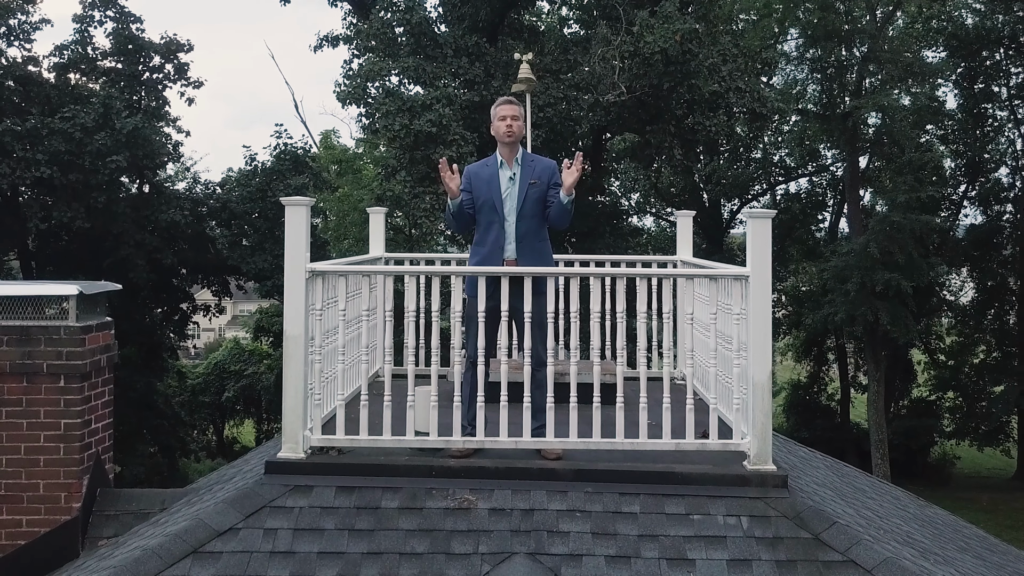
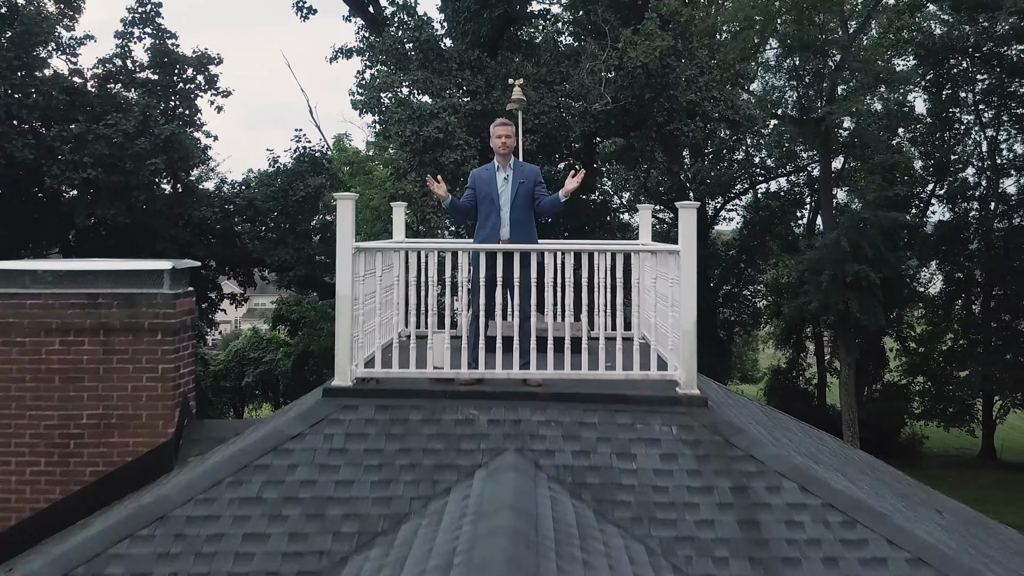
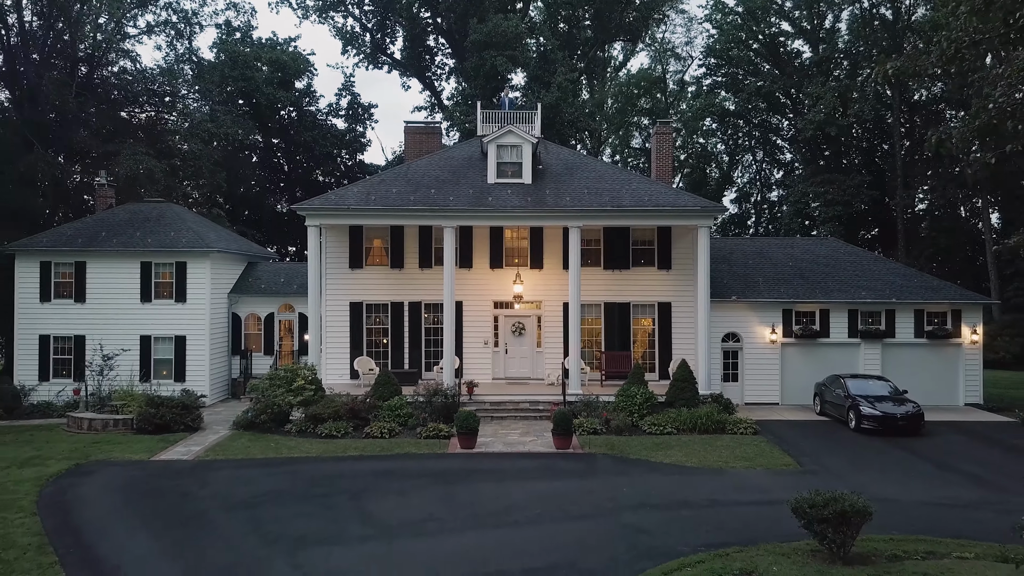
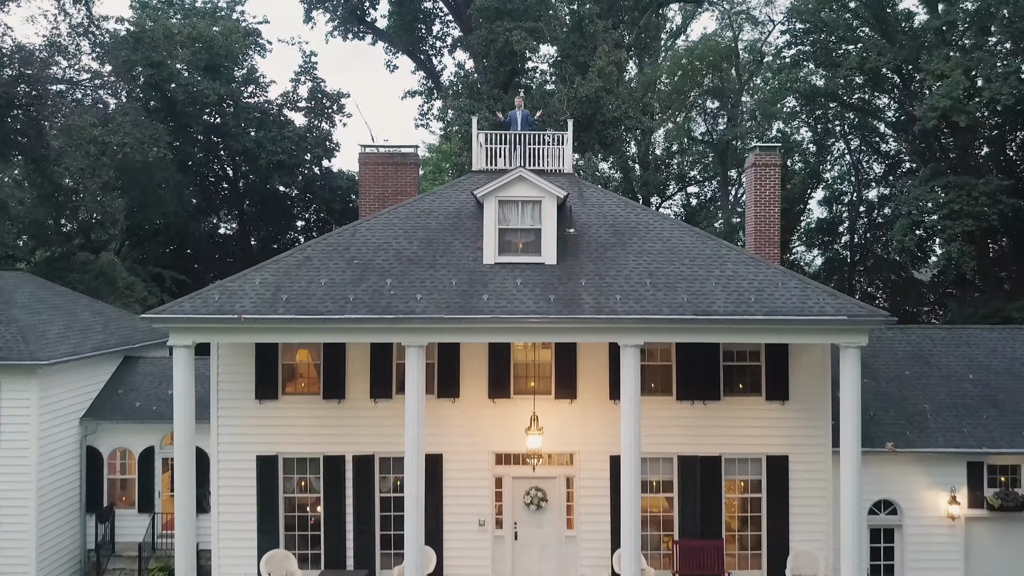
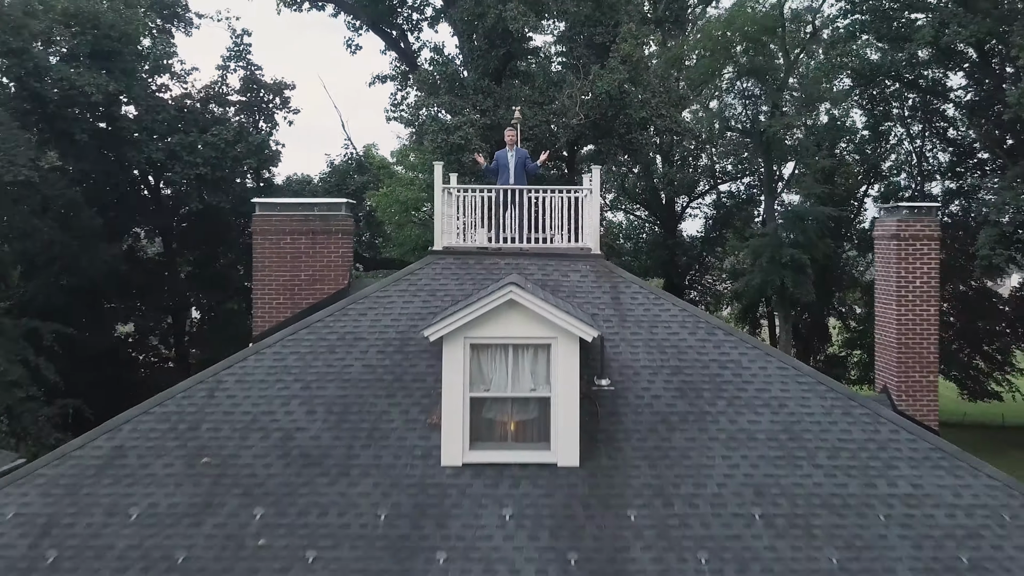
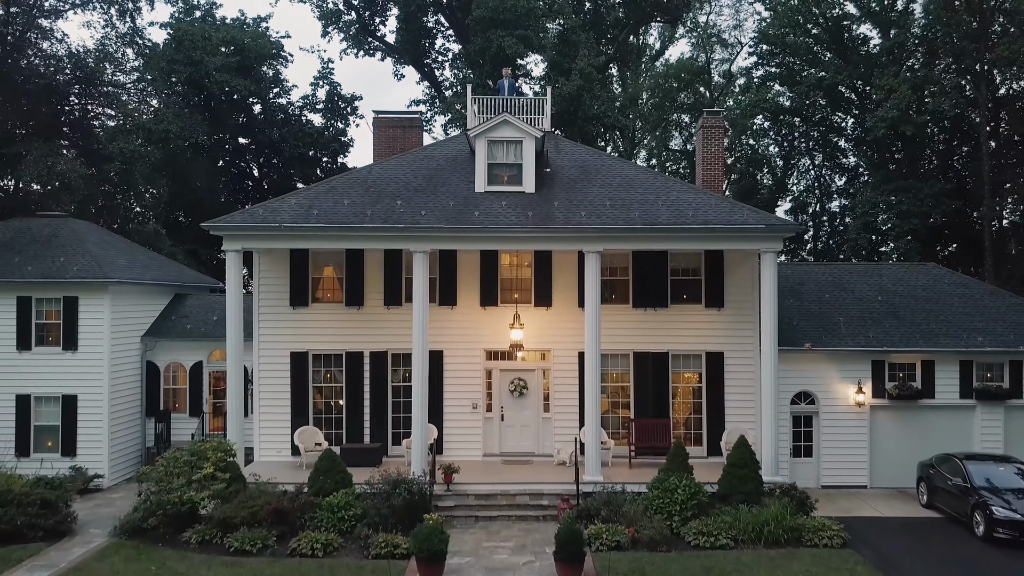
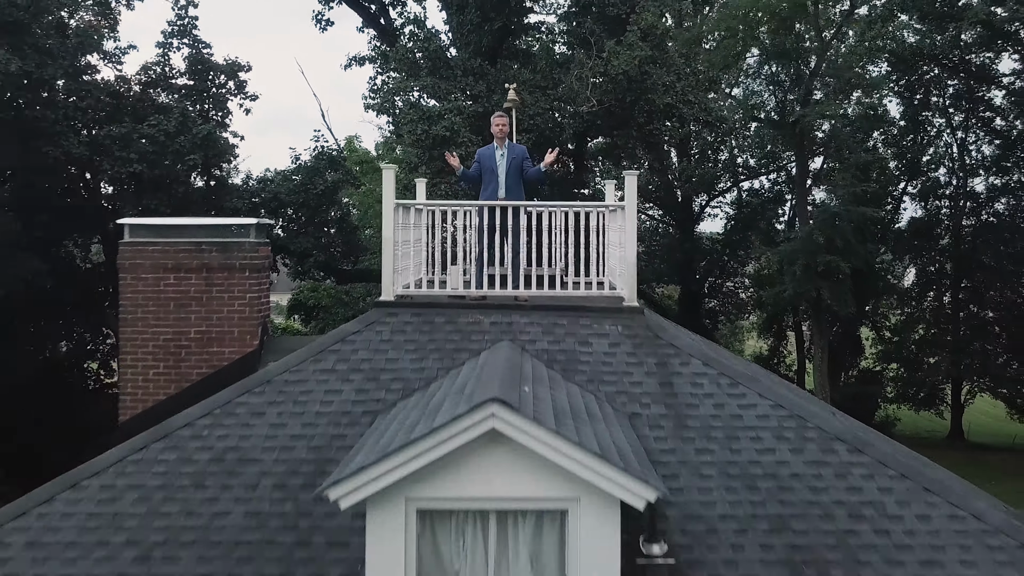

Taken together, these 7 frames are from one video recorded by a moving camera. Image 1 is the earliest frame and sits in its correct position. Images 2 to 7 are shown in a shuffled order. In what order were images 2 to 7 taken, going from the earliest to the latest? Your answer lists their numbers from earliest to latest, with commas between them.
2, 7, 5, 4, 6, 3
